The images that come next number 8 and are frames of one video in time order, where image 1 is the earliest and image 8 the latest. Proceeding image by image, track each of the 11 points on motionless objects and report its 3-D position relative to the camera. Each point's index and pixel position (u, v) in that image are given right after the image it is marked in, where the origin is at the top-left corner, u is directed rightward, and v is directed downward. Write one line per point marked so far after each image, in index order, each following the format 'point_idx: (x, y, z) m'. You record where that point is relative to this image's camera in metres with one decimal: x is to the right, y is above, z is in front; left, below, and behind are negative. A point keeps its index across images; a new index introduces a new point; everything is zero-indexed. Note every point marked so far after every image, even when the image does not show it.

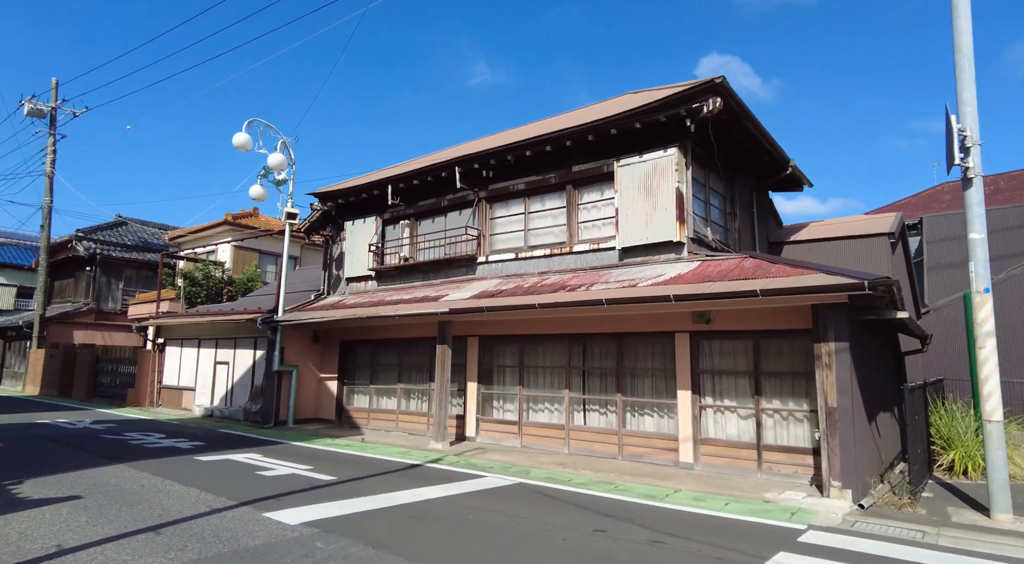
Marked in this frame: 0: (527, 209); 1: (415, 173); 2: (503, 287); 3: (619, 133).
0: (+0.3, +1.4, +12.3) m
1: (-2.1, +2.3, +13.3) m
2: (-0.2, -0.1, +11.3) m
3: (+1.8, +2.5, +10.4) m
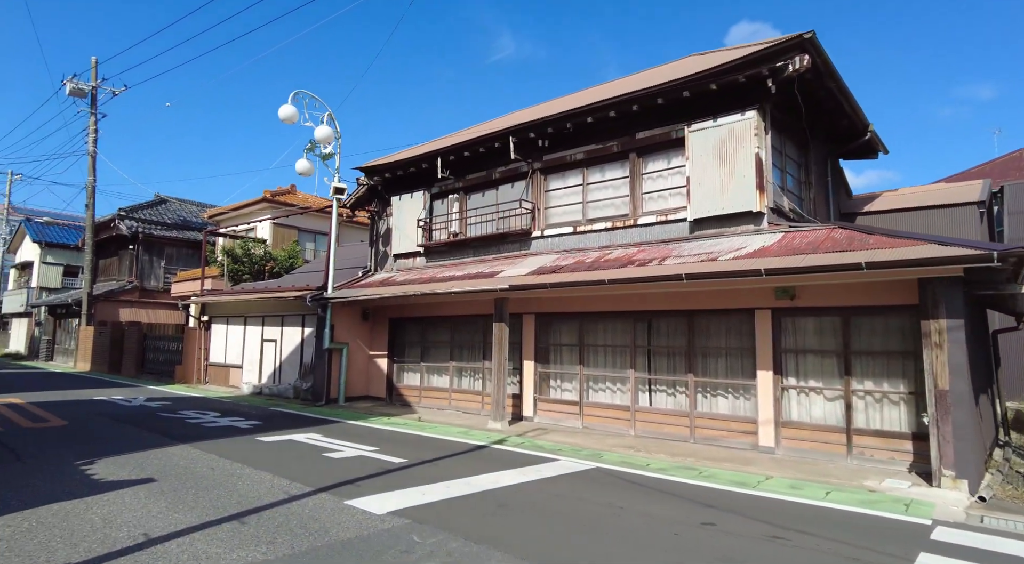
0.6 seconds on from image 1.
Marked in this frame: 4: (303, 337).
0: (+1.4, +1.9, +11.7) m
1: (-0.9, +2.8, +12.8) m
2: (+0.9, +0.3, +10.8) m
3: (+2.8, +2.9, +9.8) m
4: (-5.2, -1.4, +15.7) m
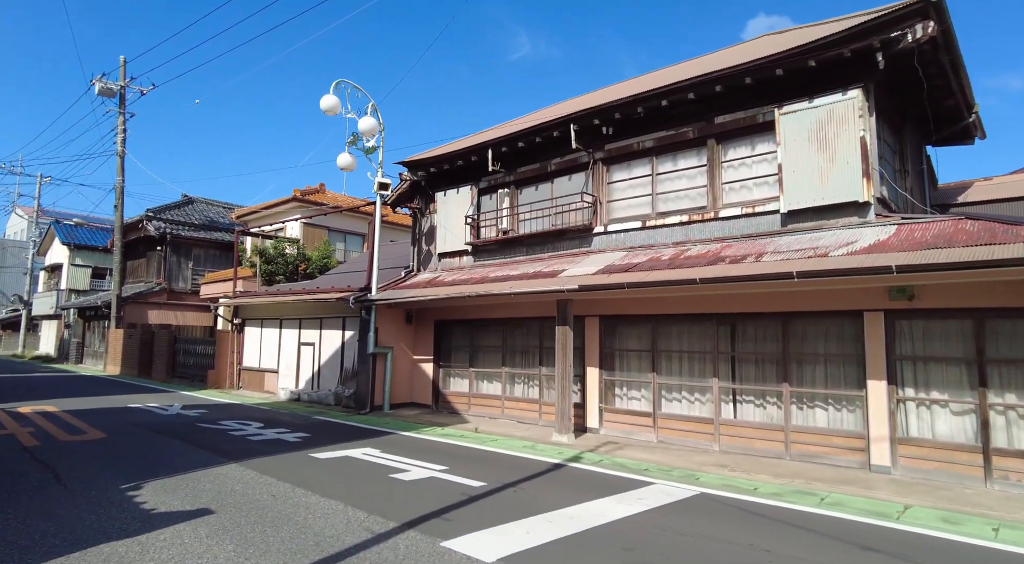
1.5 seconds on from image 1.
0: (+2.5, +1.9, +10.8) m
1: (+0.2, +2.8, +11.9) m
2: (+2.0, +0.3, +9.9) m
3: (+3.8, +2.9, +8.8) m
4: (-4.0, -1.4, +15.0) m
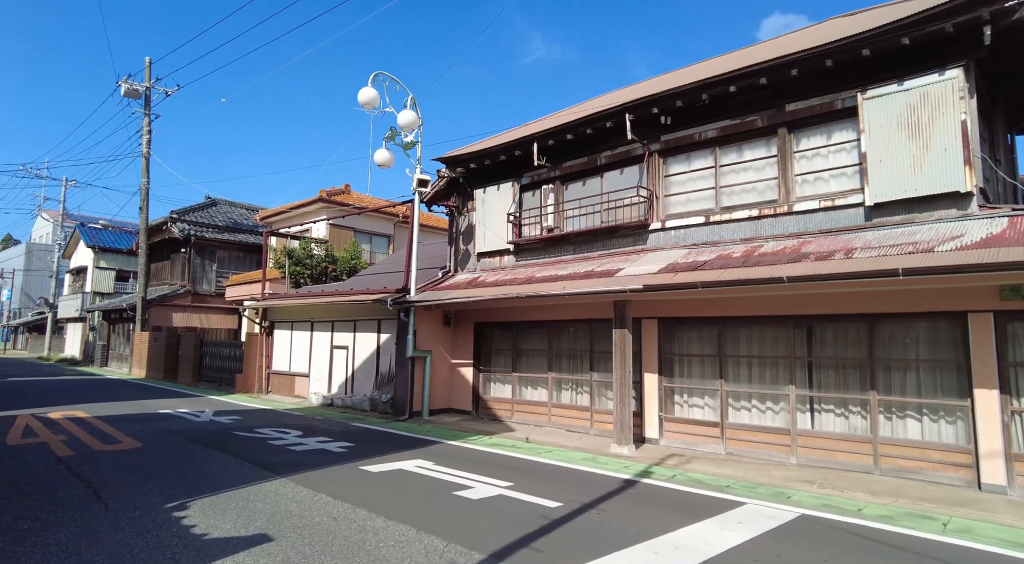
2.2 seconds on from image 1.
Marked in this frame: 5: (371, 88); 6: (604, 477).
0: (+3.3, +1.9, +10.1) m
1: (+1.0, +2.8, +11.3) m
2: (+2.8, +0.3, +9.2) m
3: (+4.6, +2.9, +8.1) m
4: (-3.0, -1.4, +14.4) m
5: (-2.7, +3.8, +12.2) m
6: (+1.1, -2.3, +7.5) m
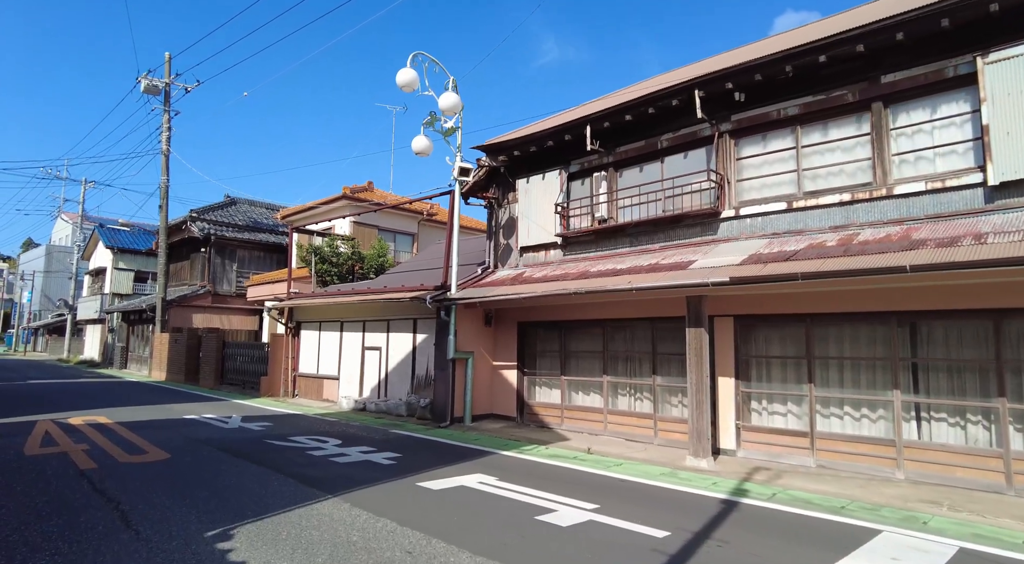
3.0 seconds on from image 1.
0: (+4.2, +2.0, +9.1) m
1: (+1.9, +2.9, +10.3) m
2: (+3.6, +0.4, +8.2) m
3: (+5.4, +3.0, +7.1) m
4: (-2.1, -1.4, +13.6) m
5: (-1.8, +3.9, +11.3) m
6: (+1.9, -2.2, +6.5) m
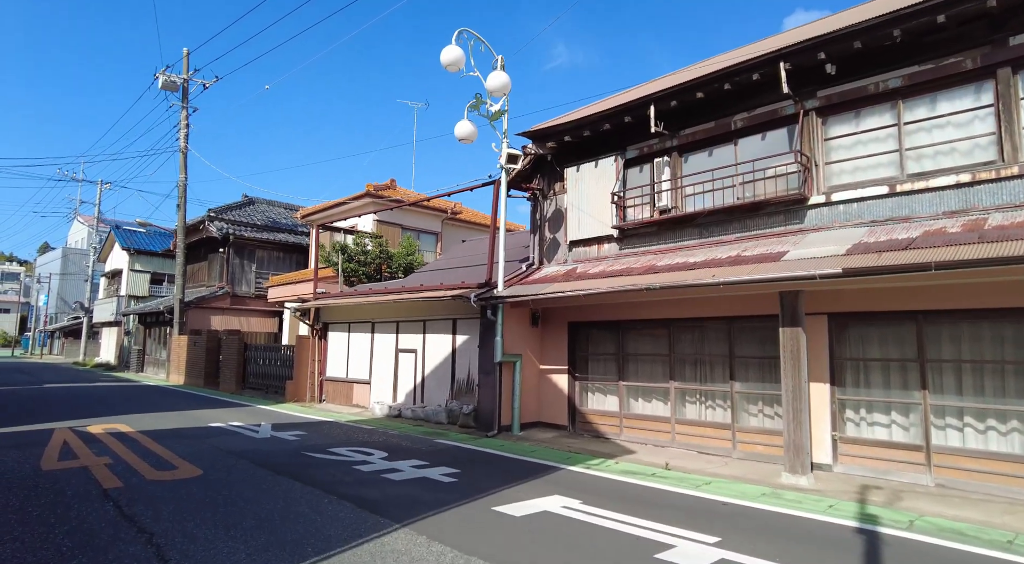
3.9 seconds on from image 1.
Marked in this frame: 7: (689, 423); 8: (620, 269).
0: (+5.0, +2.1, +8.1) m
1: (+2.8, +3.0, +9.3) m
2: (+4.5, +0.5, +7.2) m
3: (+6.3, +3.1, +6.1) m
4: (-1.1, -1.3, +12.6) m
5: (-0.9, +3.9, +10.4) m
6: (+2.8, -2.1, +5.5) m
7: (+2.8, -2.2, +9.8) m
8: (+1.8, +0.2, +10.2) m
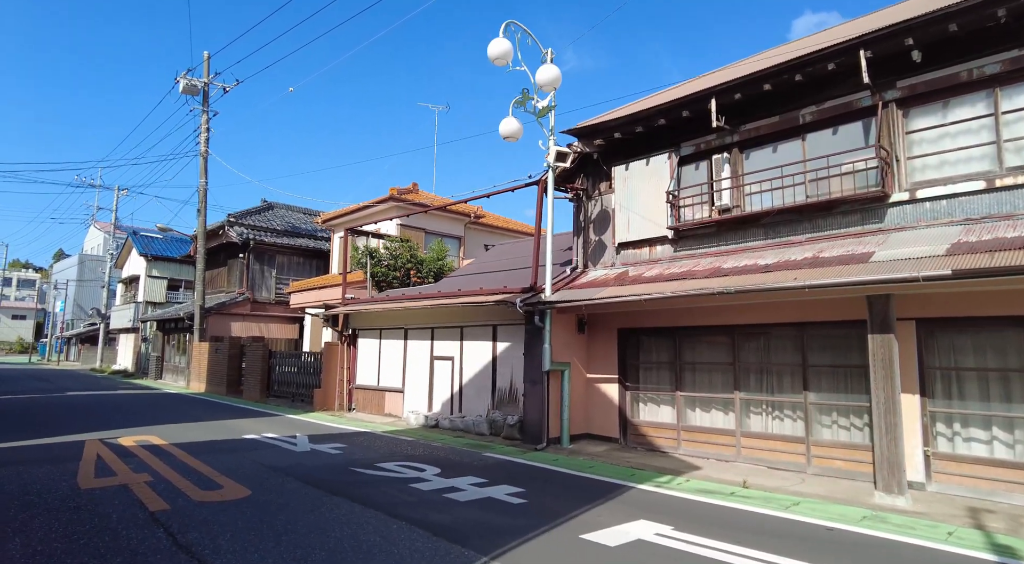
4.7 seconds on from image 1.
0: (+5.8, +2.1, +7.5) m
1: (+3.6, +2.9, +8.8) m
2: (+5.3, +0.5, +6.6) m
3: (+7.0, +3.1, +5.4) m
4: (-0.3, -1.4, +12.1) m
5: (-0.1, +3.9, +9.9) m
6: (+3.5, -2.2, +4.9) m
7: (+3.6, -2.3, +9.2) m
8: (+2.6, +0.1, +9.6) m
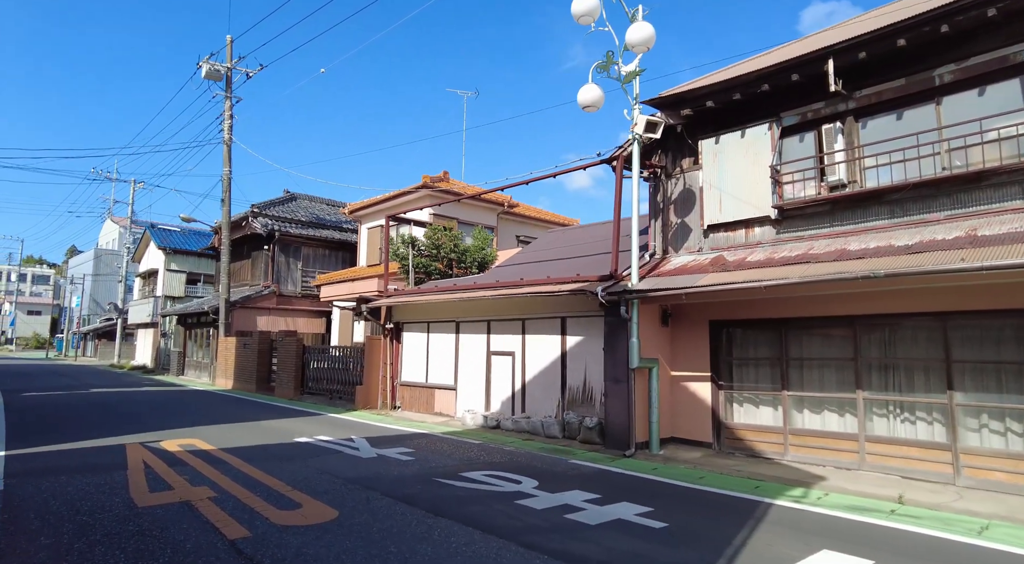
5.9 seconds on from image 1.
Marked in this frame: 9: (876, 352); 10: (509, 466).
0: (+7.0, +2.3, +6.3) m
1: (+4.8, +3.1, +7.6) m
2: (+6.5, +0.7, +5.4) m
3: (+8.2, +3.3, +4.2) m
4: (+1.0, -1.2, +11.0) m
5: (+1.1, +4.1, +8.8) m
6: (+4.7, -2.0, +3.8) m
7: (+4.8, -2.0, +8.1) m
8: (+3.8, +0.3, +8.5) m
9: (+4.9, -0.9, +8.2) m
10: (0.0, -2.4, +8.1) m
